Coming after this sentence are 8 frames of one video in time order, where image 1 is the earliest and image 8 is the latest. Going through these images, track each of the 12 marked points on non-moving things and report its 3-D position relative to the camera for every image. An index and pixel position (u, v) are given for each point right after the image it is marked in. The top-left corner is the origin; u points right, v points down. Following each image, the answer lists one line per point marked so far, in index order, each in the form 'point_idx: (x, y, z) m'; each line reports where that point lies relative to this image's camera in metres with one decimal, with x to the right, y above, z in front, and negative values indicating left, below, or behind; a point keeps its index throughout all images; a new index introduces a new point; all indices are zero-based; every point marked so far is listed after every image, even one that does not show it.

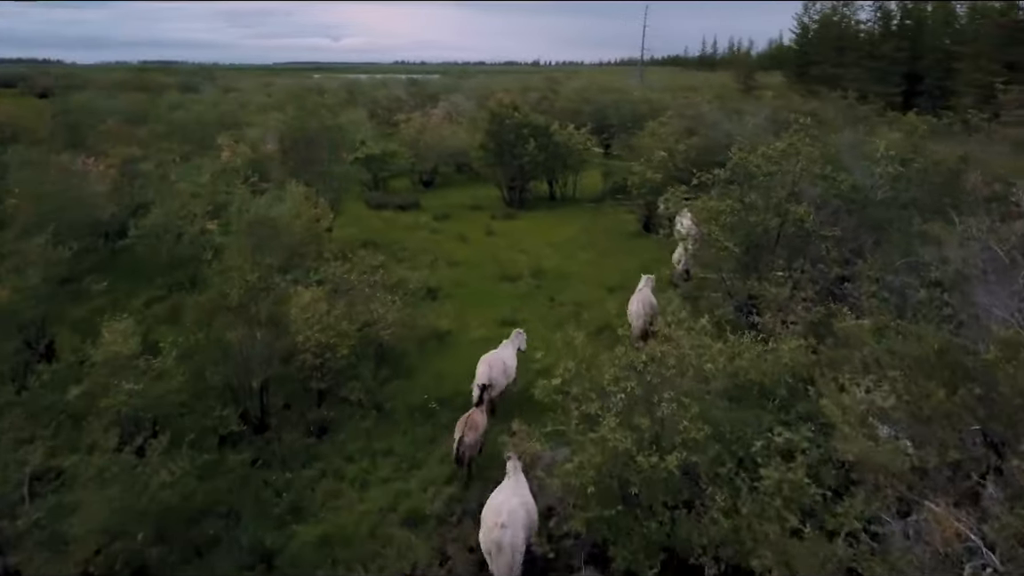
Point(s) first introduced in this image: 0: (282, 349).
0: (-4.0, -1.2, +15.0) m
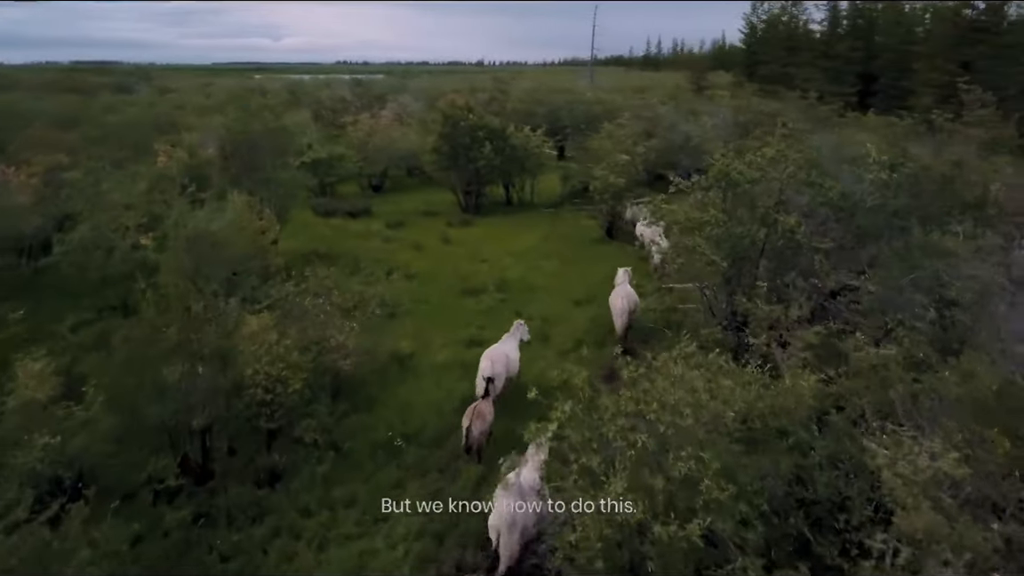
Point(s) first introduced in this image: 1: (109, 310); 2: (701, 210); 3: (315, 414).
0: (-4.5, -1.6, +13.4) m
1: (-8.7, -0.4, +18.4) m
2: (+3.3, +1.4, +15.2) m
3: (-3.3, -2.2, +14.2) m
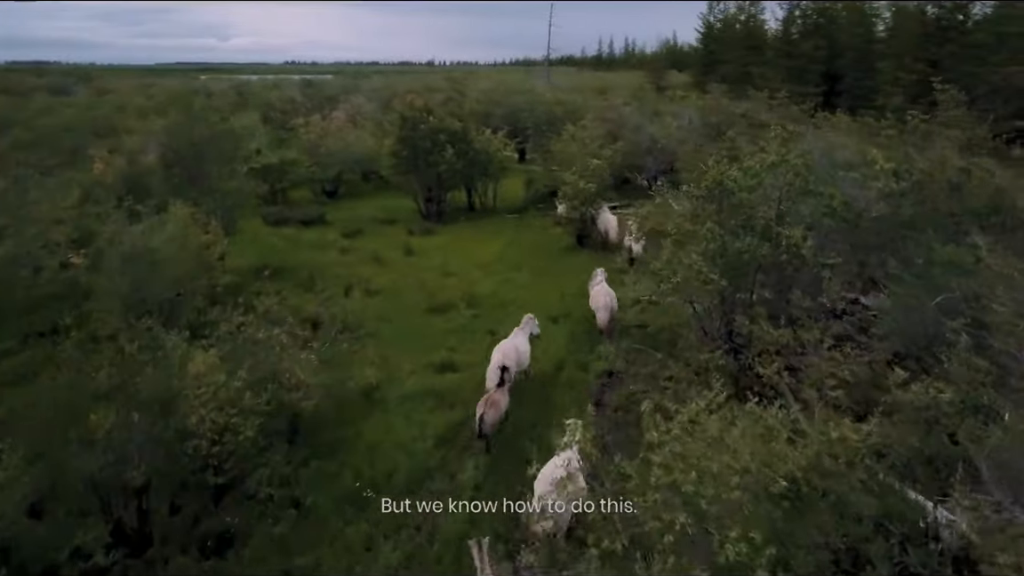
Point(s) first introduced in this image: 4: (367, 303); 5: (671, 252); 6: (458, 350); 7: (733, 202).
0: (-4.7, -2.0, +11.8) m
1: (-9.2, -0.9, +16.6) m
2: (+2.9, +1.1, +14.0) m
3: (-3.6, -2.6, +12.6) m
4: (-3.3, -0.3, +19.6) m
5: (+2.7, +0.6, +14.3) m
6: (-1.0, -1.2, +16.8) m
7: (+3.4, +1.3, +13.4) m
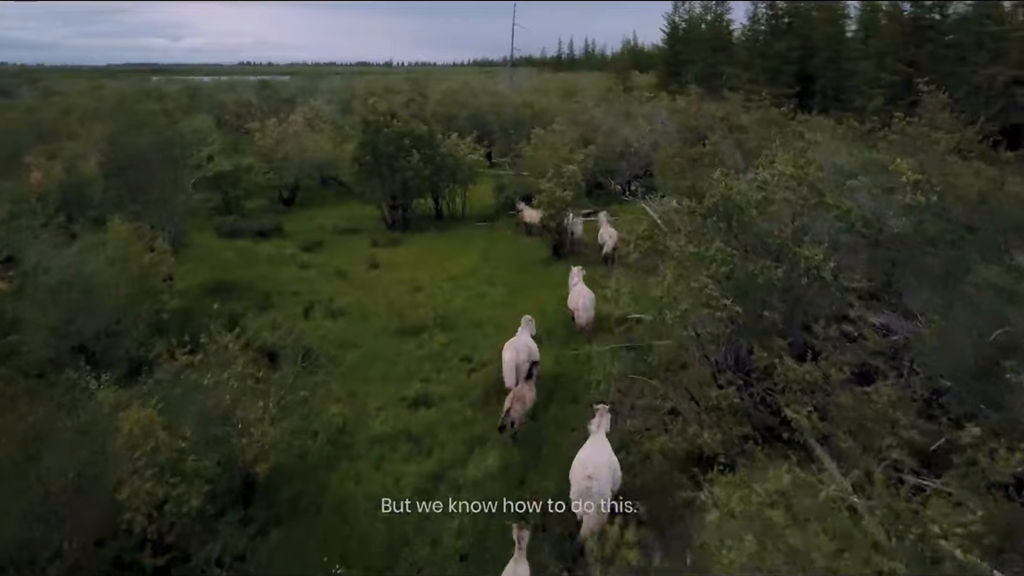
0: (-4.8, -2.4, +10.0) m
1: (-9.5, -1.4, +14.6) m
2: (+2.7, +0.7, +12.6) m
3: (-3.7, -3.0, +10.9) m
4: (-3.8, -0.8, +17.9) m
5: (+2.4, +0.2, +12.9) m
6: (-1.4, -1.6, +15.2) m
7: (+3.2, +1.0, +12.0) m
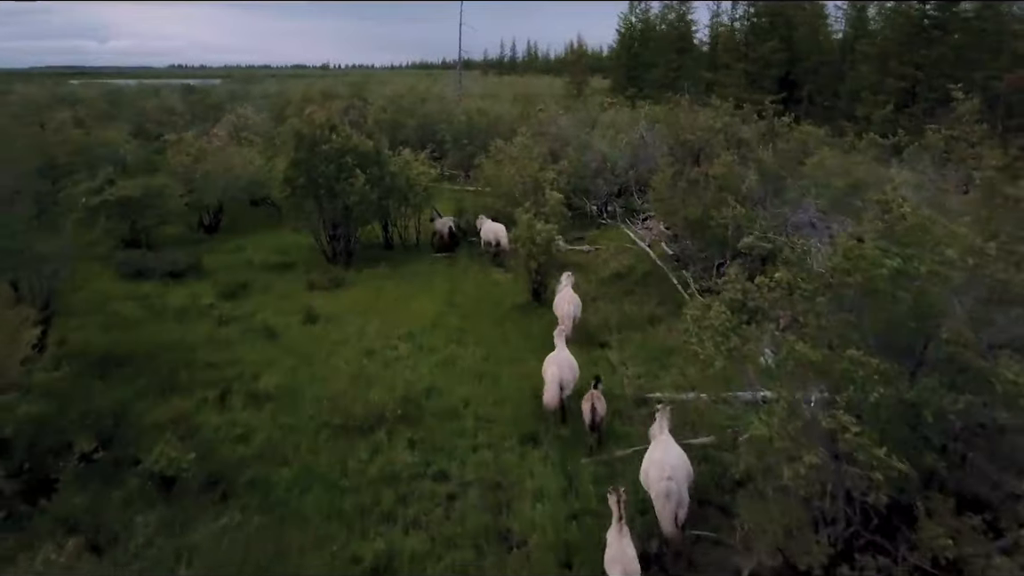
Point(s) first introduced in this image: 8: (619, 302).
0: (-4.5, -3.7, +5.3) m
1: (-9.5, -2.8, +9.6) m
2: (+2.8, -0.4, +8.4) m
3: (-3.4, -4.3, +6.3) m
4: (-4.0, -2.1, +13.3) m
5: (+2.5, -0.9, +8.7) m
6: (-1.4, -2.9, +10.7) m
7: (+3.3, -0.2, +7.9) m
8: (+2.5, -0.4, +20.0) m
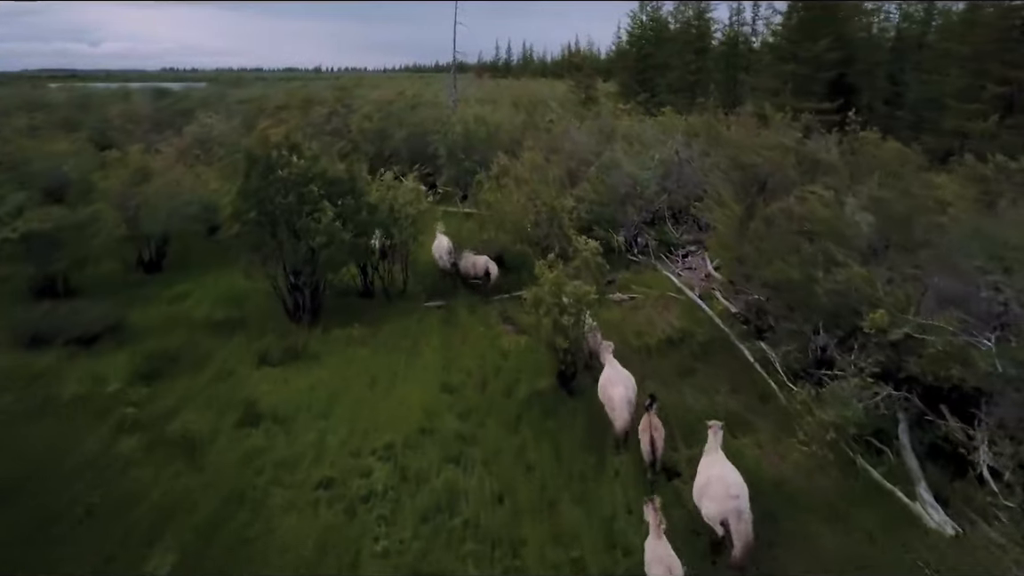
0: (-4.1, -5.1, 0.0) m
1: (-9.1, -4.2, +4.2) m
2: (+3.2, -1.8, +3.1) m
3: (-3.0, -5.6, +1.0) m
4: (-3.6, -3.4, +7.9) m
5: (+2.9, -2.3, +3.4) m
6: (-1.0, -4.2, +5.4) m
7: (+3.7, -1.5, +2.6) m
8: (+2.8, -1.7, +14.7) m
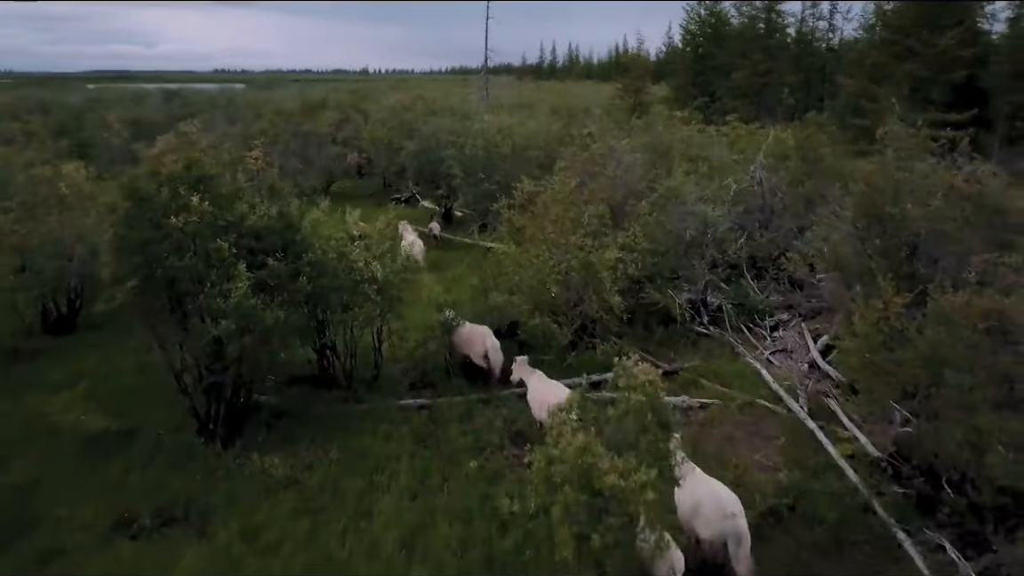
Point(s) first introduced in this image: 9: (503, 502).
0: (-4.9, -6.5, -6.1) m
1: (-9.7, -5.5, -1.6) m
2: (+2.5, -3.3, -3.3) m
3: (-3.8, -7.1, -5.1) m
4: (-4.1, -4.9, +1.8) m
5: (+2.2, -3.8, -3.0) m
6: (-1.6, -5.7, -0.8) m
7: (+3.0, -3.1, -3.9) m
8: (+2.7, -3.3, +8.2) m
9: (-0.1, -2.7, +10.7) m
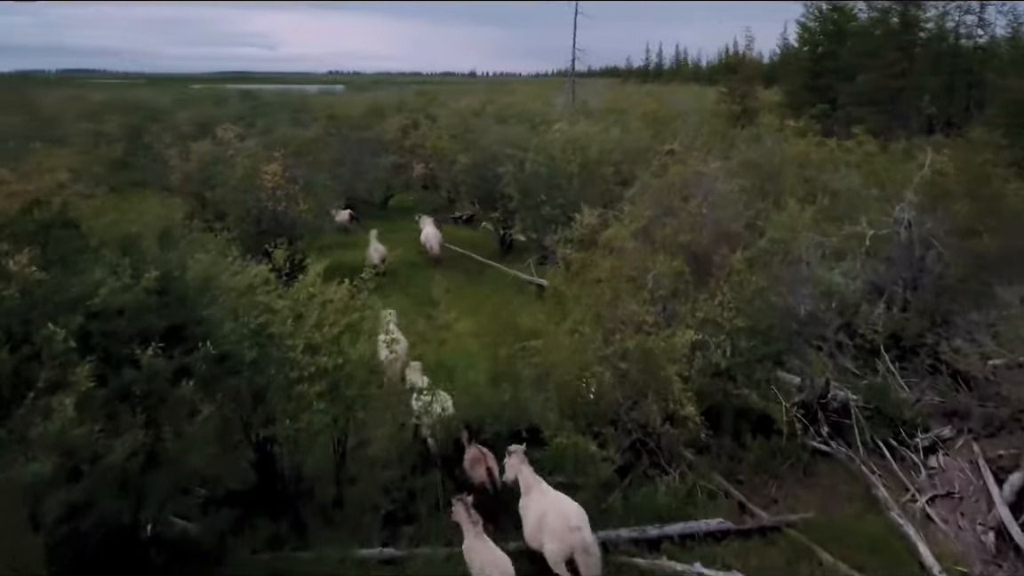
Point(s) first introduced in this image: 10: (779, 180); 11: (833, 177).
0: (-7.3, -7.4, -10.2) m
1: (-11.5, -6.3, -5.2) m
2: (+0.5, -4.5, -8.3) m
3: (-6.1, -8.0, -9.4) m
4: (-5.4, -5.9, -2.4) m
5: (+0.3, -5.0, -7.9) m
6: (-3.4, -6.7, -5.3) m
7: (+1.0, -4.2, -8.9) m
8: (+2.1, -4.5, +3.2) m
9: (-0.4, -3.8, +5.9) m
10: (+5.3, +2.2, +17.0) m
11: (+6.2, +2.2, +16.5) m
